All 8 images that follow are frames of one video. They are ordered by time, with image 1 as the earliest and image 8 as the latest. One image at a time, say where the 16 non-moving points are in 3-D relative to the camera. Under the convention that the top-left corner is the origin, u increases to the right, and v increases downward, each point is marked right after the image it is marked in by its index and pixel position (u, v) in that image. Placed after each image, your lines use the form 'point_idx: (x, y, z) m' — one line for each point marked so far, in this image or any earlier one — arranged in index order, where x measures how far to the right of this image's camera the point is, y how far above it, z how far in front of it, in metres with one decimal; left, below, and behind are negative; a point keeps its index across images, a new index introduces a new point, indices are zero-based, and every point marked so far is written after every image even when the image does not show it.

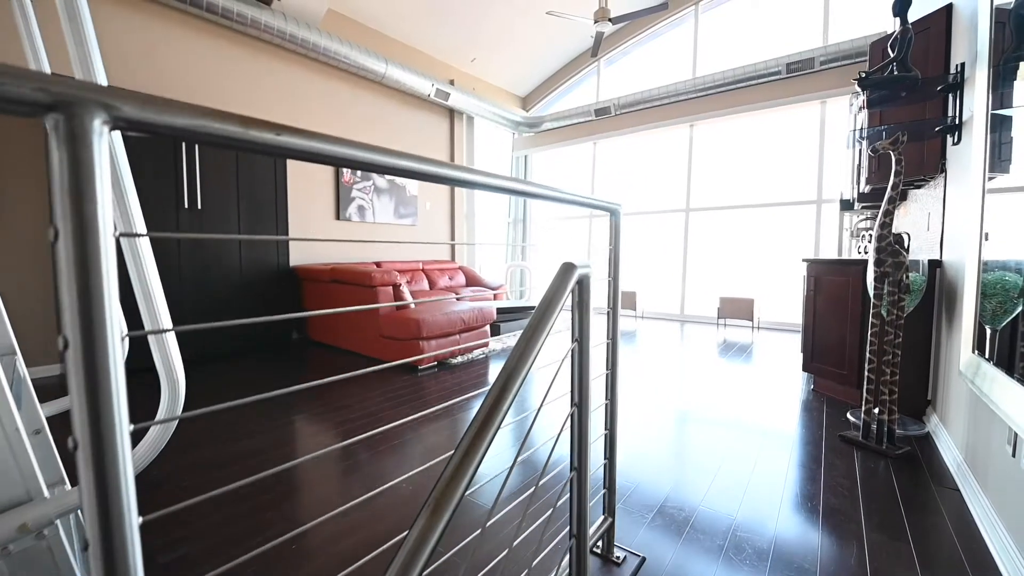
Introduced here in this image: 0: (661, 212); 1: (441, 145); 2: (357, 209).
0: (+2.0, +1.0, +5.8) m
1: (-1.0, +1.9, +5.8) m
2: (-1.7, +0.9, +4.8) m
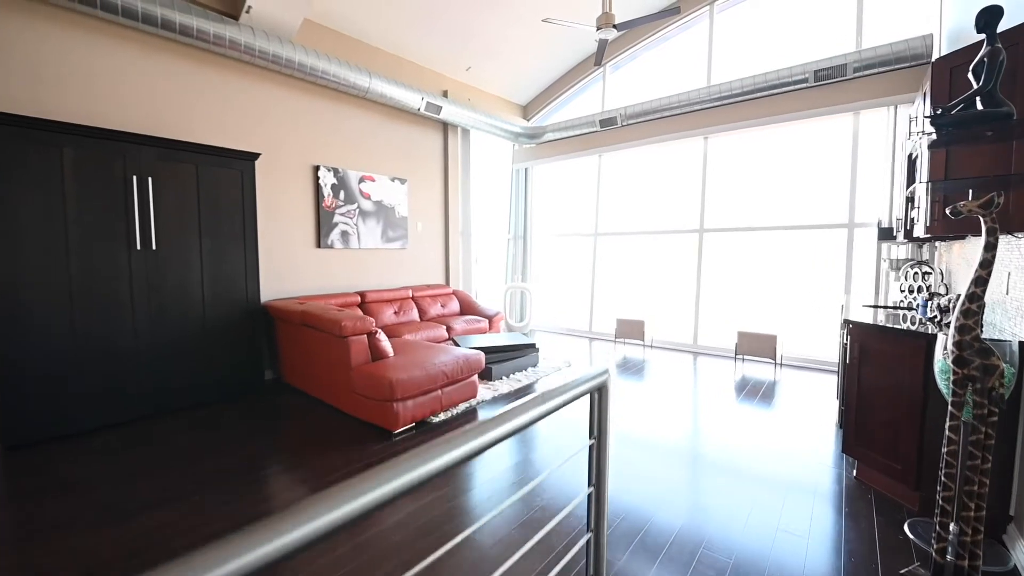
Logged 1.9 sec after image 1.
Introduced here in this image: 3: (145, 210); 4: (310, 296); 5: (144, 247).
0: (+2.0, +0.7, +5.3) m
1: (-1.0, +1.6, +5.4) m
2: (-1.7, +0.5, +4.4) m
3: (-2.5, +0.5, +3.0) m
4: (-1.9, -0.1, +4.0) m
5: (-2.5, +0.3, +3.0) m
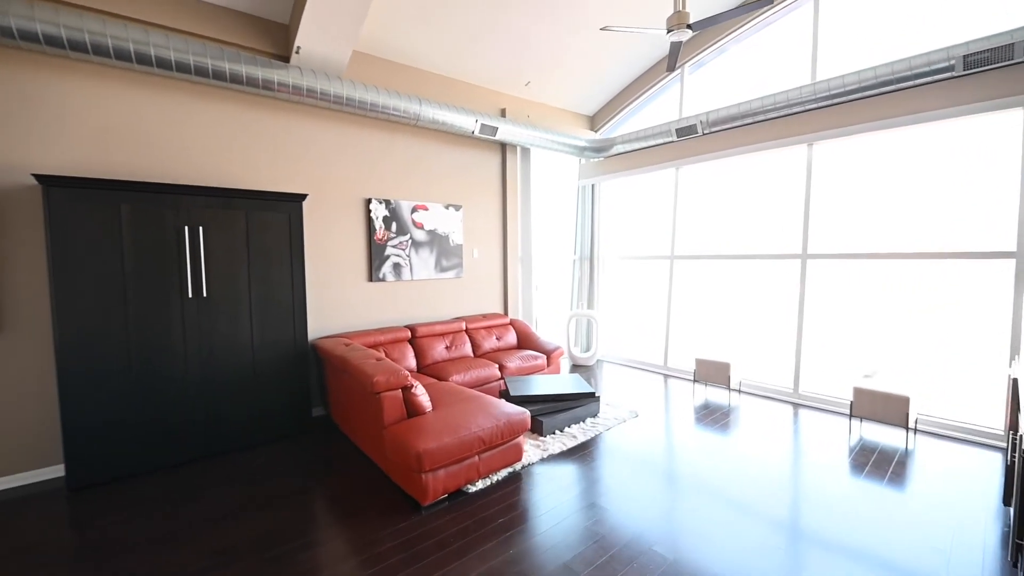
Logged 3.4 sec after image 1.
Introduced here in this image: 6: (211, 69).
0: (+2.6, +0.3, +4.5) m
1: (-0.2, +1.2, +5.1) m
2: (-1.2, +0.2, +4.3) m
3: (-2.2, +0.2, +3.0) m
4: (-1.4, -0.4, +3.9) m
5: (-2.2, 0.0, +3.1) m
6: (-2.1, +1.5, +3.1) m
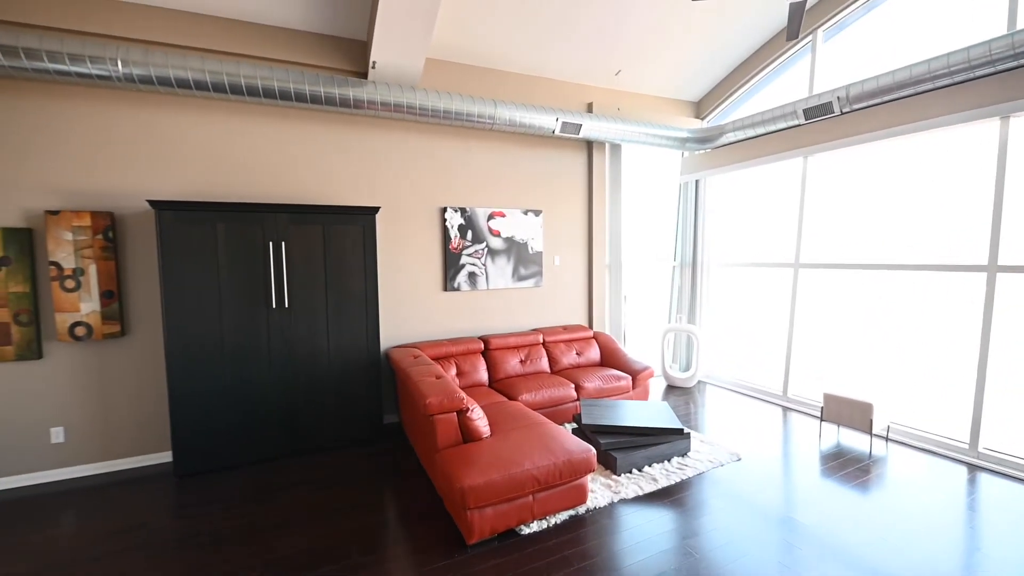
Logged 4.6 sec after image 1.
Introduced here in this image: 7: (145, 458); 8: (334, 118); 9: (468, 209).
0: (+3.3, +0.2, +3.5) m
1: (+0.7, +1.1, +4.7) m
2: (-0.4, +0.1, +4.2) m
3: (-1.8, +0.1, +3.2) m
4: (-0.7, -0.5, +3.9) m
5: (-1.8, -0.1, +3.3) m
6: (-1.6, +1.4, +3.2) m
7: (-2.7, -1.3, +3.3) m
8: (-1.5, +1.4, +3.7) m
9: (-0.4, +0.8, +4.2) m
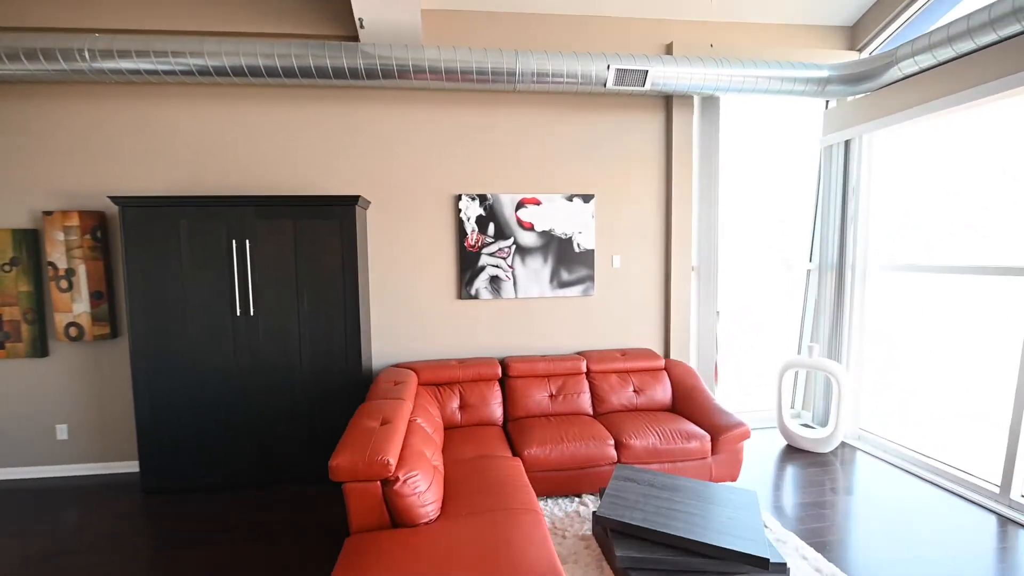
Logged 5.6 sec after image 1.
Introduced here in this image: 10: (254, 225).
0: (+3.2, 0.0, +1.5) m
1: (+1.1, +1.0, +3.5) m
2: (-0.2, 0.0, +3.3) m
3: (-1.7, +0.1, +2.8) m
4: (-0.6, -0.5, +3.1) m
5: (-1.7, -0.2, +2.8) m
6: (-1.6, +1.4, +2.8) m
7: (-2.7, -1.3, +3.2) m
8: (-1.3, +1.4, +3.1) m
9: (-0.2, +0.7, +3.3) m
10: (-1.7, +0.4, +2.8) m
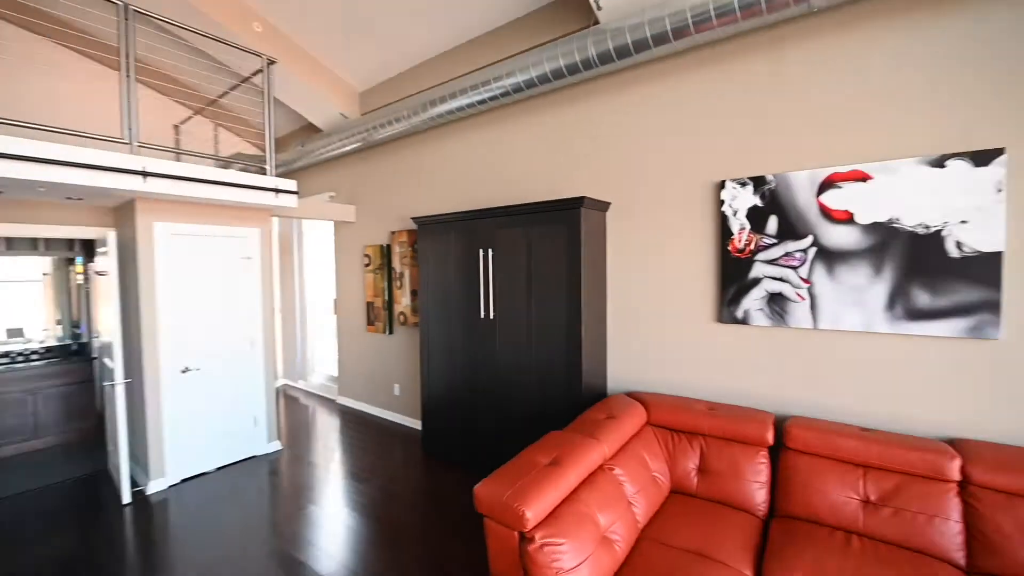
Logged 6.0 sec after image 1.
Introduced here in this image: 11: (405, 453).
0: (+2.5, -0.2, -1.3) m
1: (+2.4, +0.9, +1.6) m
2: (+1.3, -0.1, +2.3) m
3: (-0.2, 0.0, +3.0) m
4: (+0.9, -0.6, +2.4) m
5: (-0.2, -0.2, +3.0) m
6: (0.0, +1.4, +2.8) m
7: (-0.7, -1.3, +3.9) m
8: (+0.4, +1.3, +2.9) m
9: (+1.4, +0.6, +2.2) m
10: (-0.1, +0.4, +2.9) m
11: (-0.9, -1.4, +3.5) m
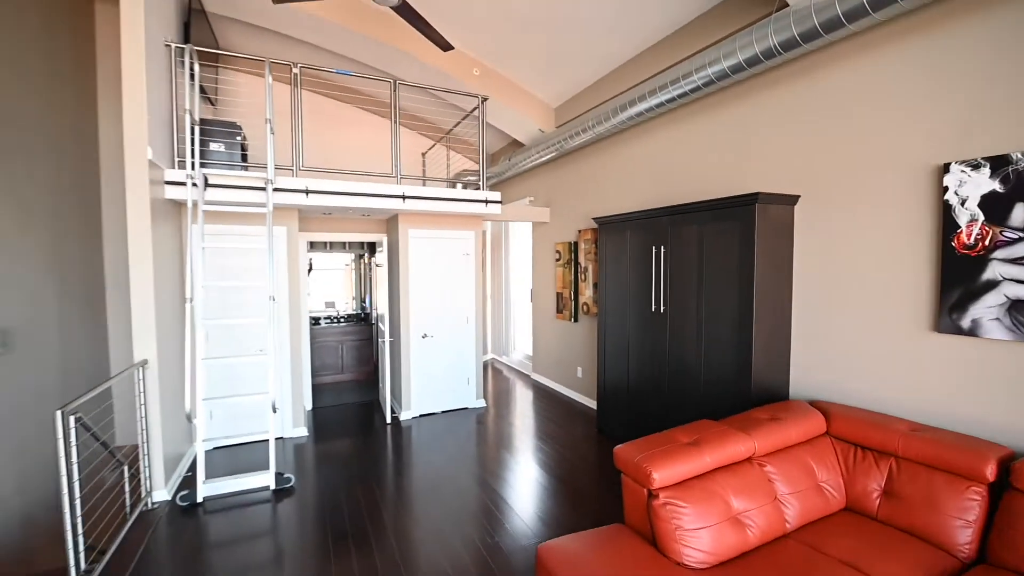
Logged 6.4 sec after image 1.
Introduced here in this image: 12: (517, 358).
0: (+1.6, -0.2, -1.9) m
1: (+2.8, +0.8, +0.7) m
2: (+2.1, -0.1, +1.8) m
3: (+1.1, +0.1, +3.1) m
4: (+1.7, -0.6, +2.2) m
5: (+1.1, -0.2, +3.1) m
6: (+1.2, +1.4, +2.9) m
7: (+0.9, -1.2, +4.2) m
8: (+1.6, +1.3, +2.8) m
9: (+2.1, +0.6, +1.8) m
10: (+1.1, +0.4, +3.0) m
11: (+0.6, -1.3, +4.0) m
12: (+0.1, -1.0, +6.2) m
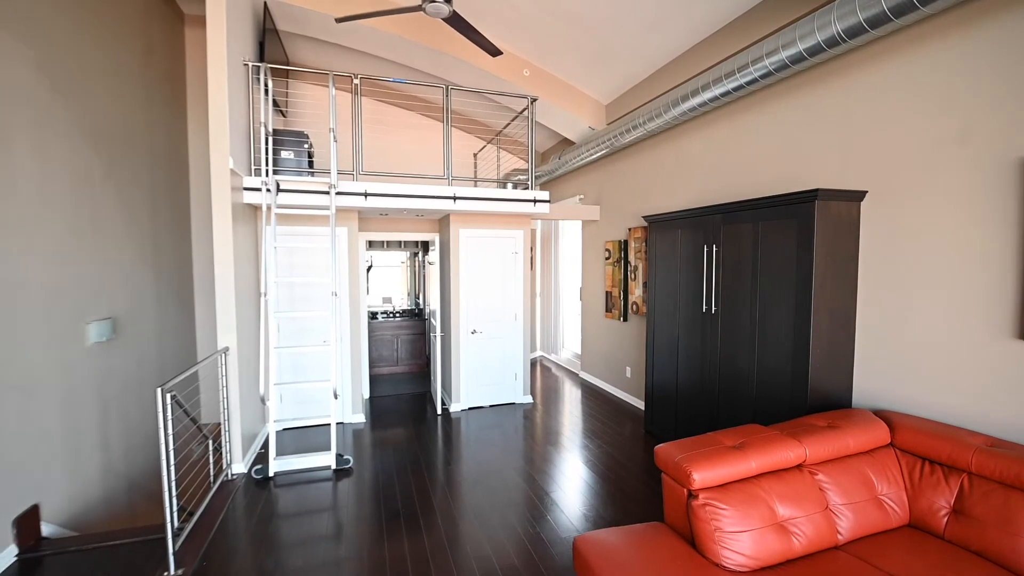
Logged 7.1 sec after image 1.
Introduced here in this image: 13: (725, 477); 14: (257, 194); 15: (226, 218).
0: (+1.3, -0.3, -2.0) m
1: (+2.8, +0.8, +0.4) m
2: (+2.3, -0.1, +1.7) m
3: (+1.4, +0.1, +3.0) m
4: (+1.9, -0.6, +2.0) m
5: (+1.4, -0.2, +3.1) m
6: (+1.5, +1.4, +2.8) m
7: (+1.4, -1.2, +4.1) m
8: (+1.9, +1.3, +2.6) m
9: (+2.3, +0.5, +1.6) m
10: (+1.4, +0.4, +2.9) m
11: (+1.1, -1.3, +3.9) m
12: (+0.8, -1.0, +6.3) m
13: (+0.8, -0.7, +1.6) m
14: (-1.9, +0.7, +3.2) m
15: (-1.9, +0.5, +2.9) m
